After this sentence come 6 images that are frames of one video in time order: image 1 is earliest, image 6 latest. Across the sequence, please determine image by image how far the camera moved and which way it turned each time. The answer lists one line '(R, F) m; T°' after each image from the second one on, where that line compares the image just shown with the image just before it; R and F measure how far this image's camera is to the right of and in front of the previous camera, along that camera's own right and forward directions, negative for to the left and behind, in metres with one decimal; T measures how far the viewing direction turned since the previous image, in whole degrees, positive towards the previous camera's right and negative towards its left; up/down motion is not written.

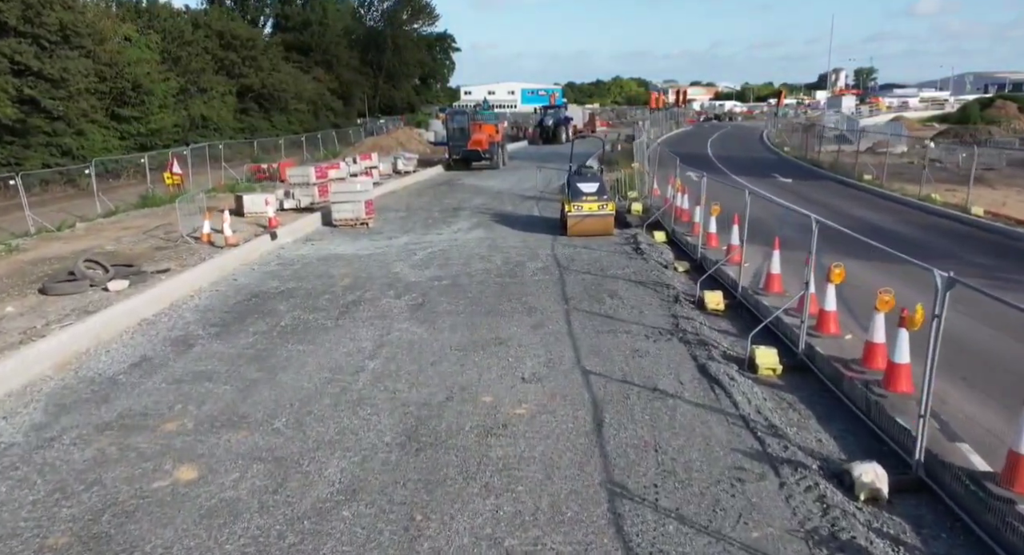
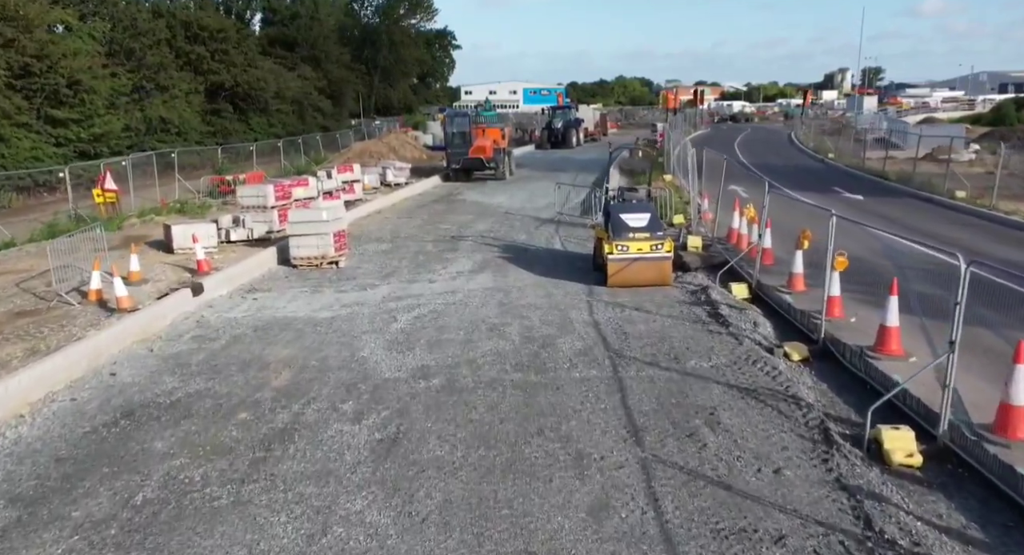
(-0.3, +4.8) m; 0°
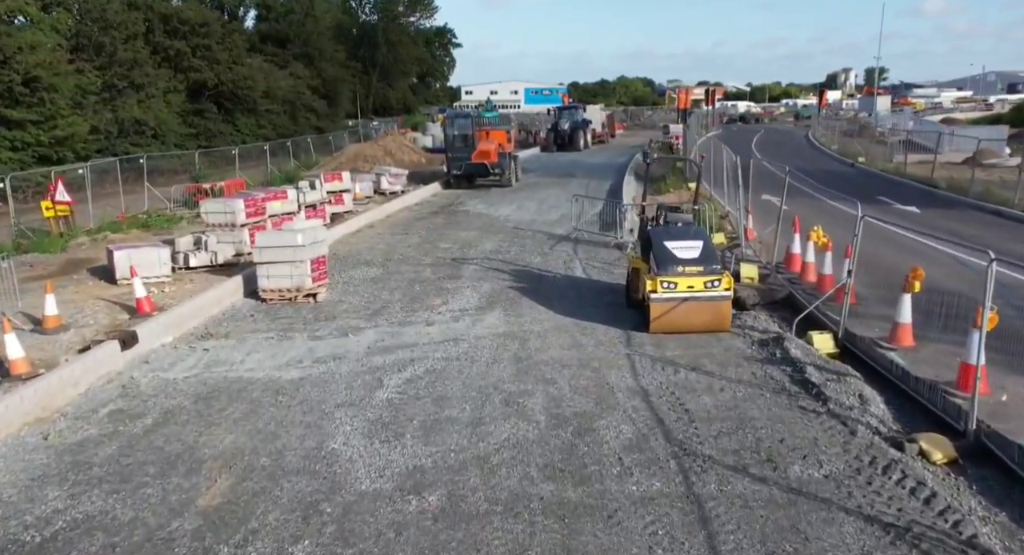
(-0.2, +2.6) m; 0°
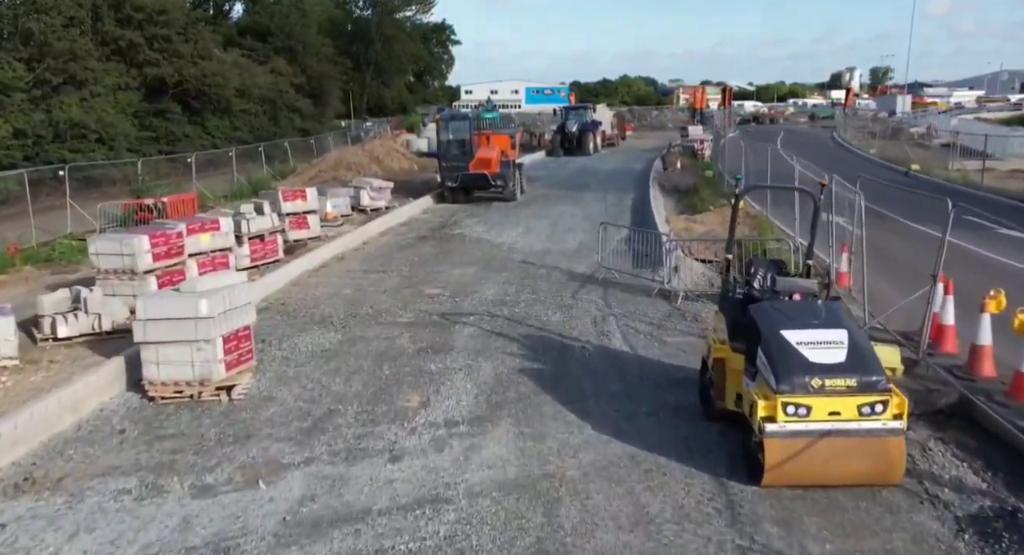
(-0.1, +4.2) m; 0°
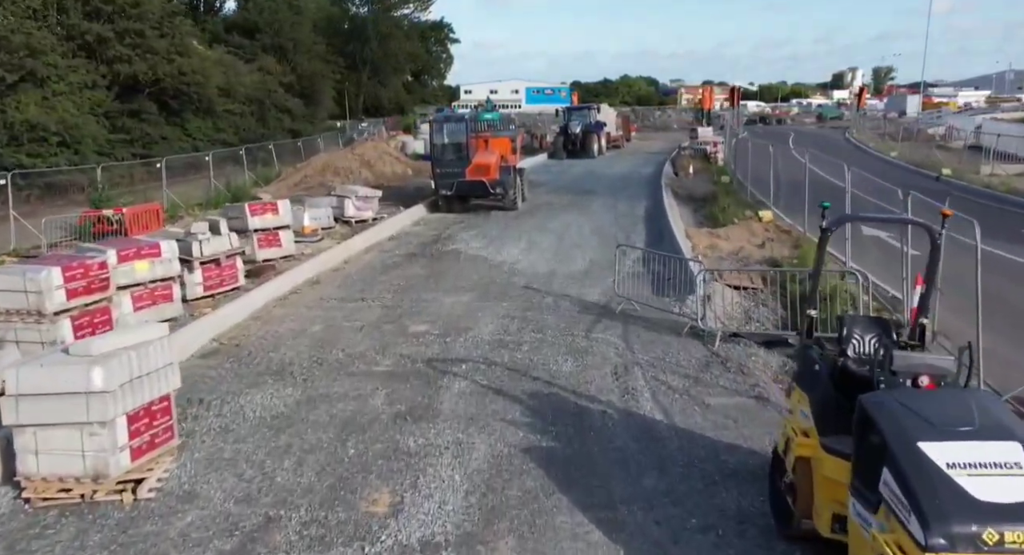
(0.0, +2.1) m; 0°
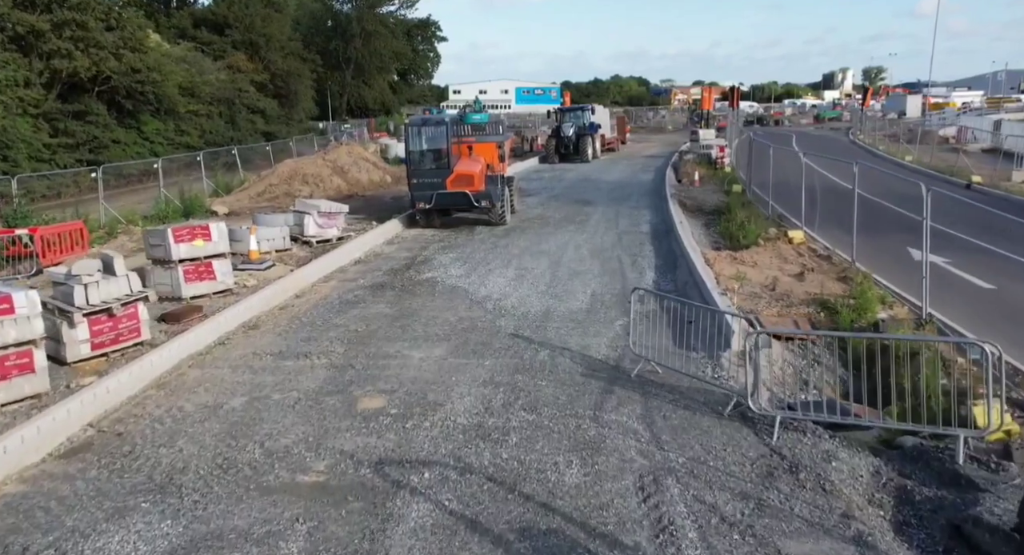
(+0.1, +2.7) m; +1°
